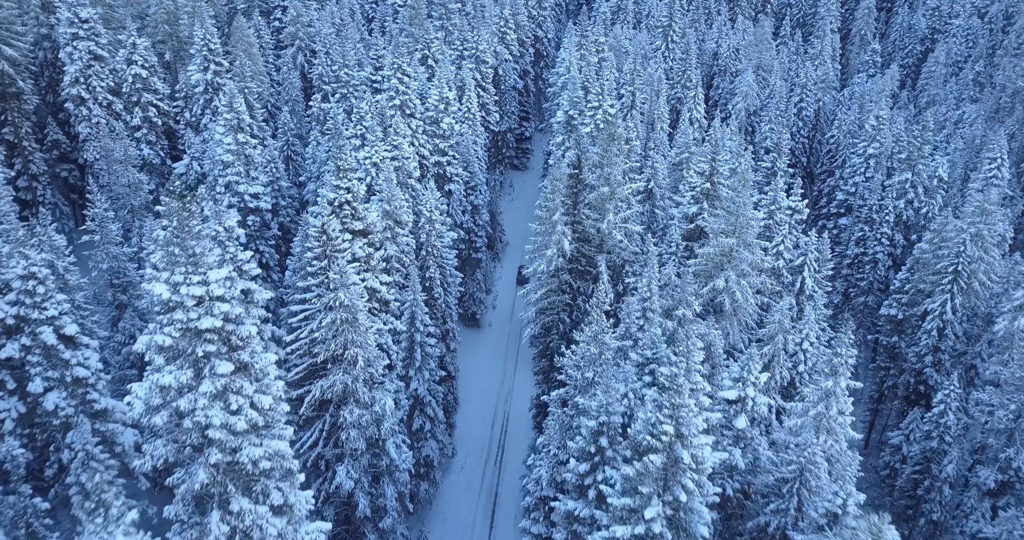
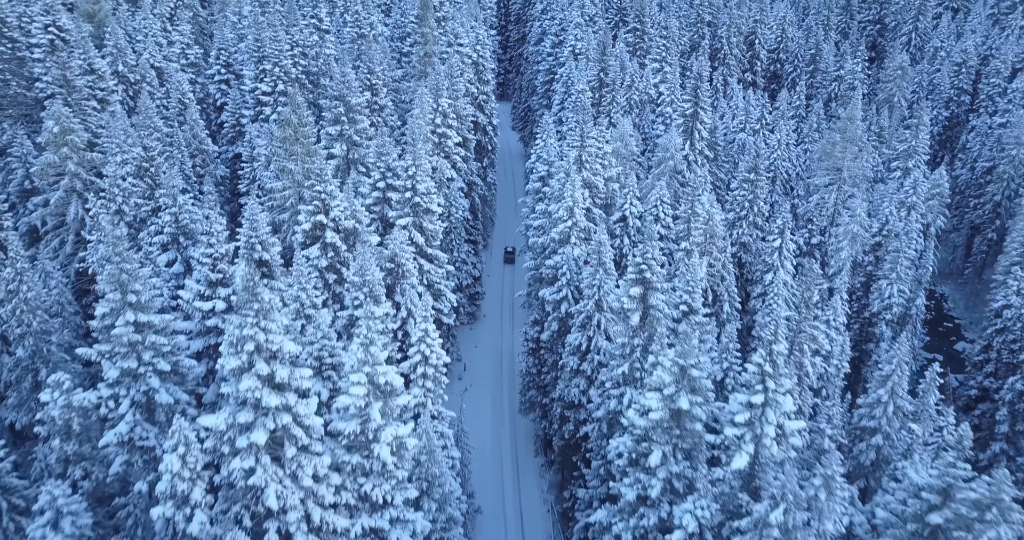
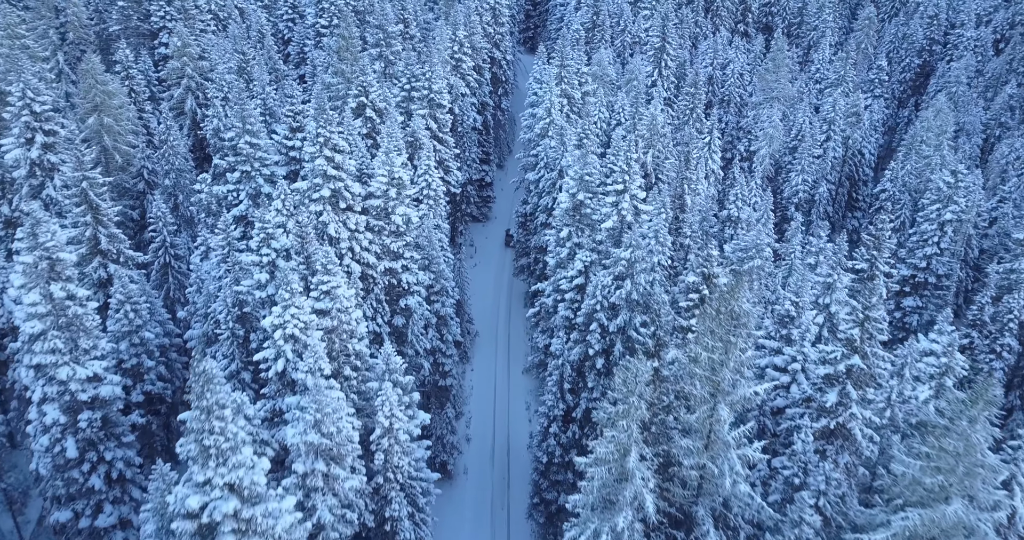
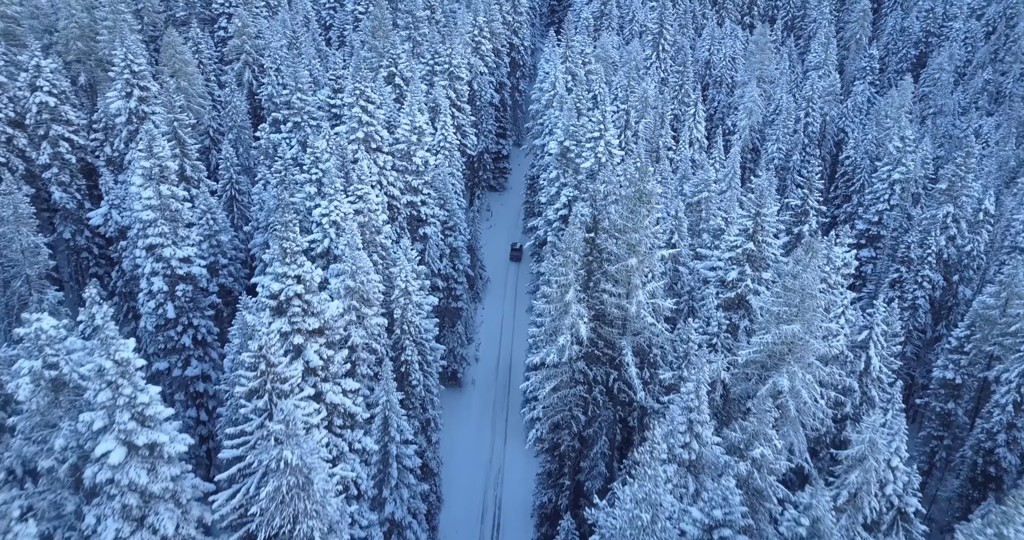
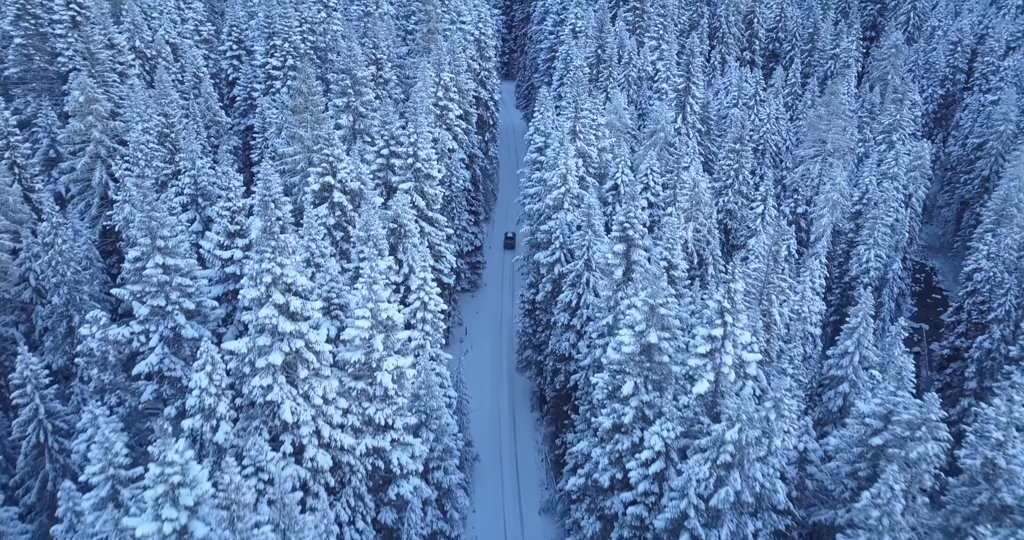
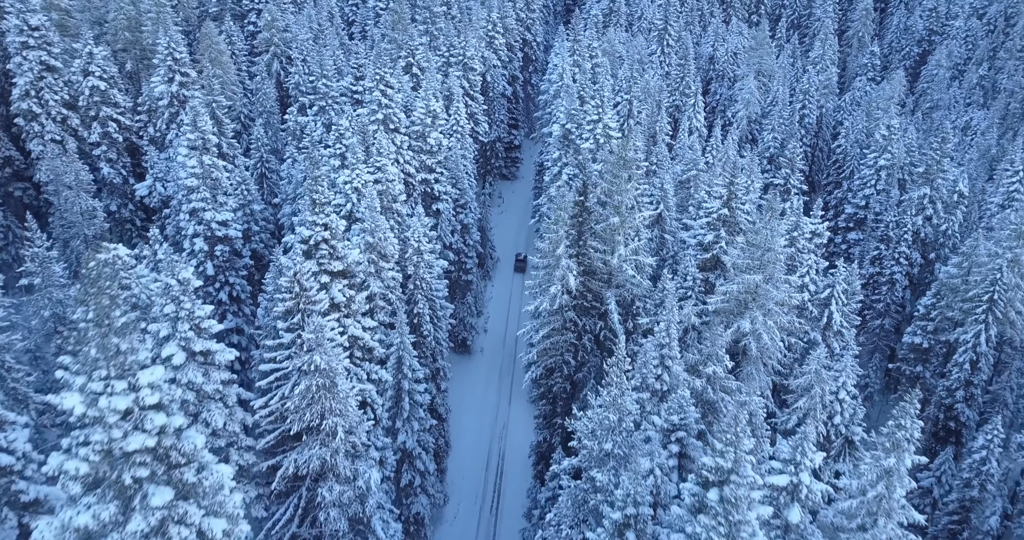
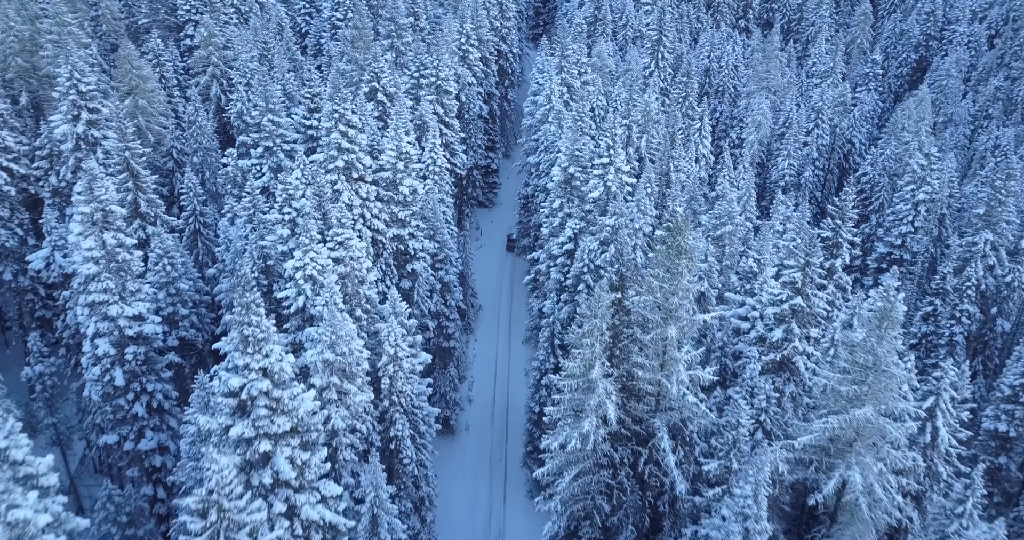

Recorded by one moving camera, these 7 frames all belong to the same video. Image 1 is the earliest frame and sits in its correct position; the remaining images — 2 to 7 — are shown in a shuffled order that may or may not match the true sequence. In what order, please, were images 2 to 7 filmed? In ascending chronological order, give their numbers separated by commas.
6, 4, 7, 3, 5, 2
